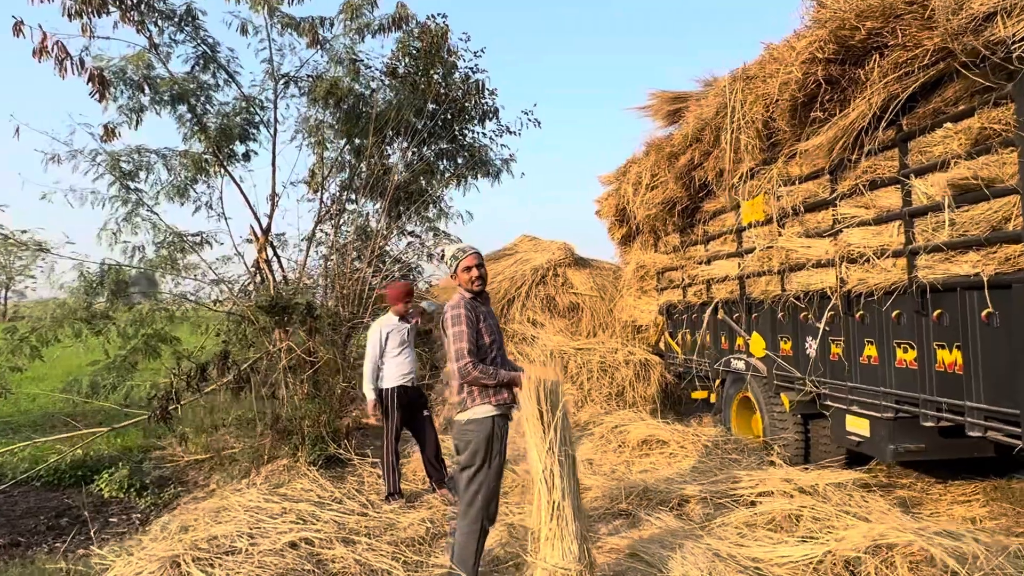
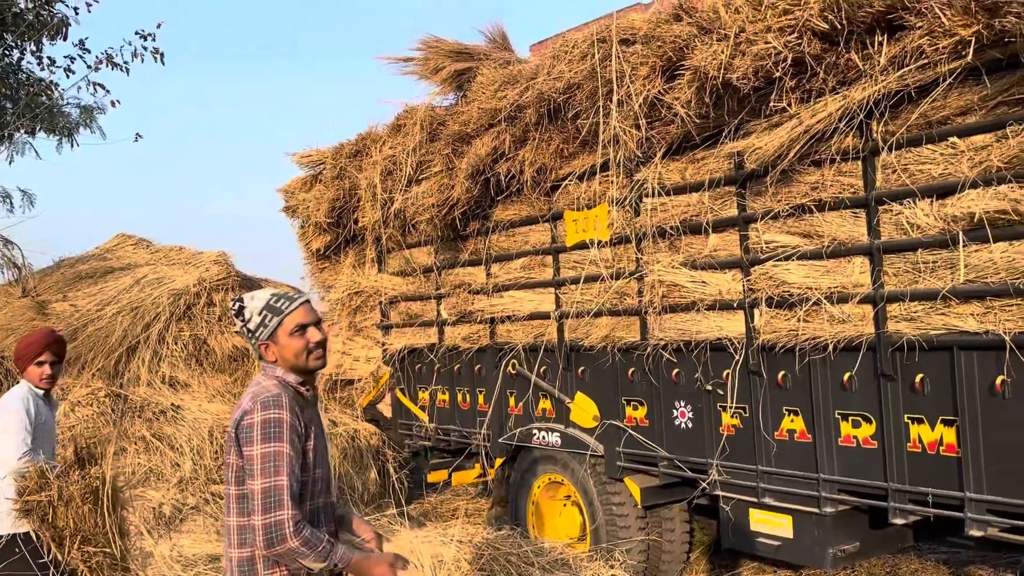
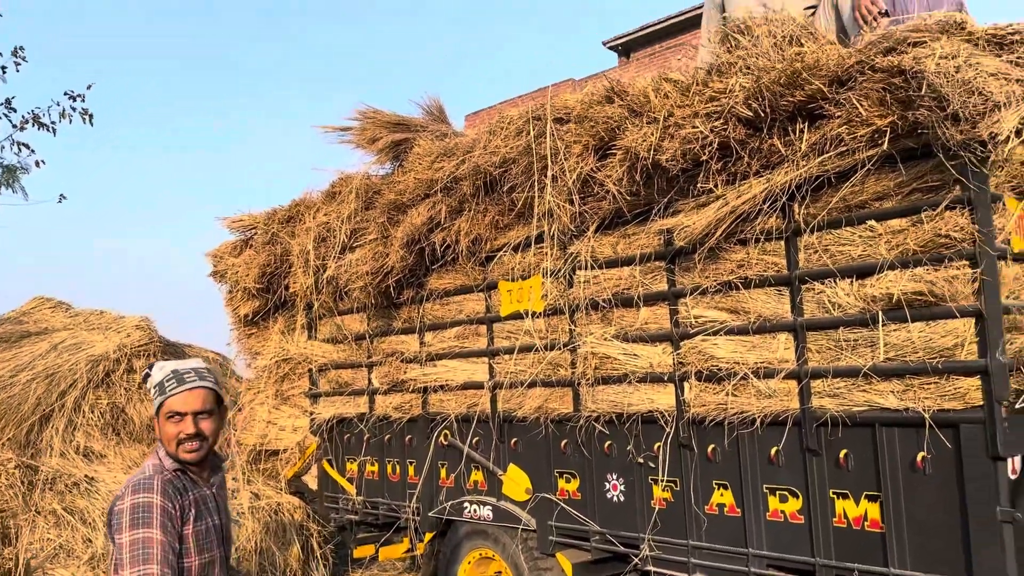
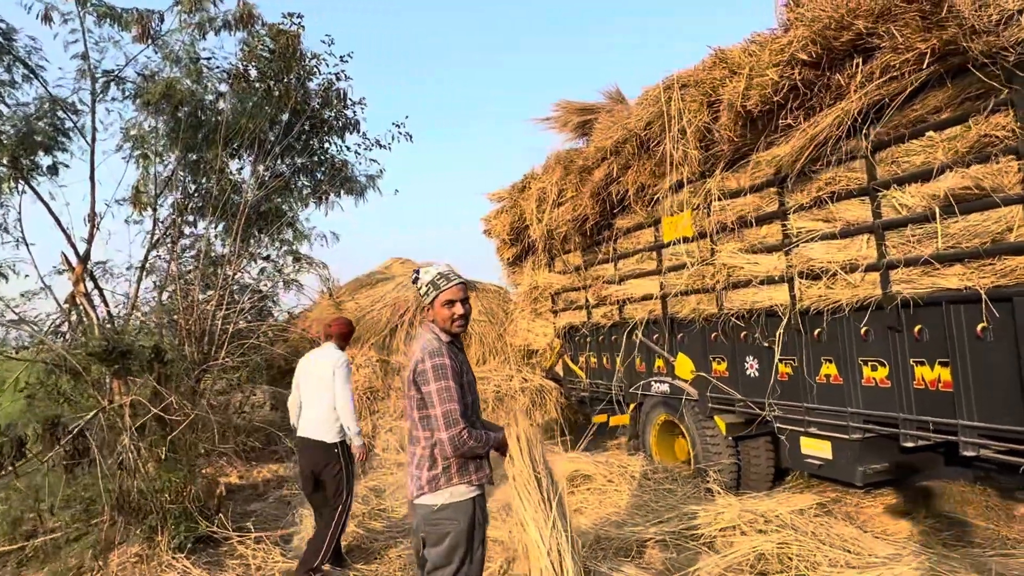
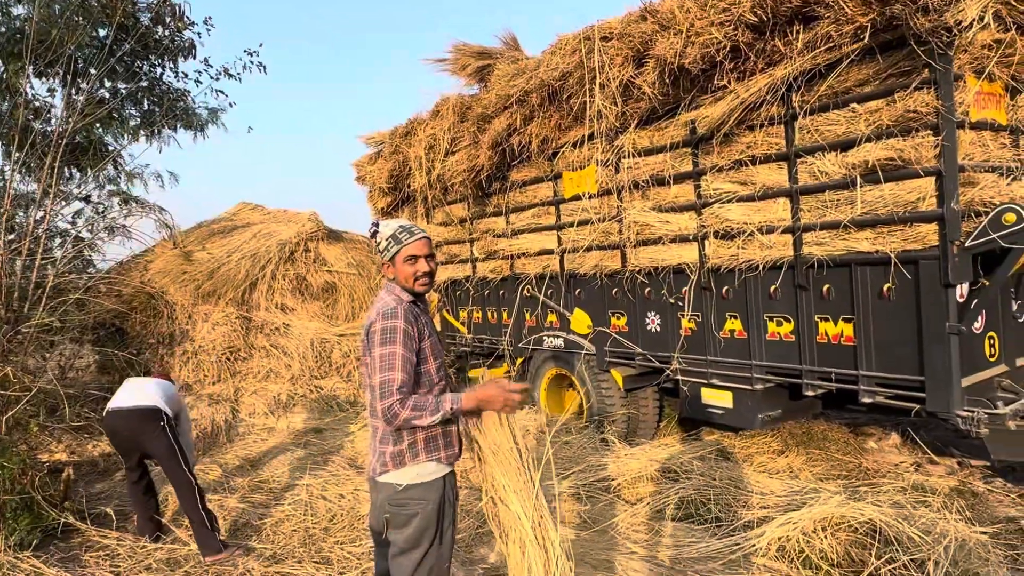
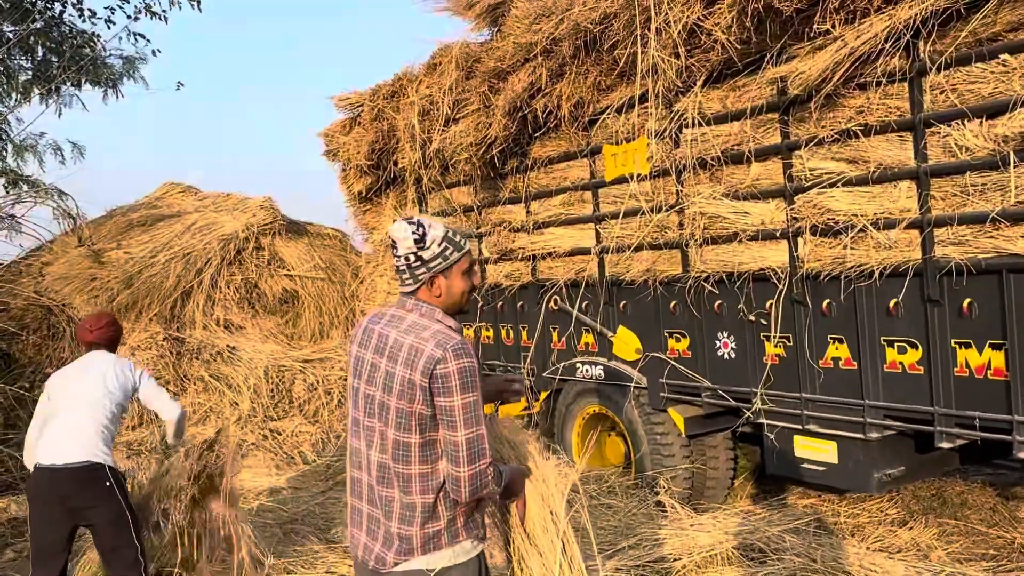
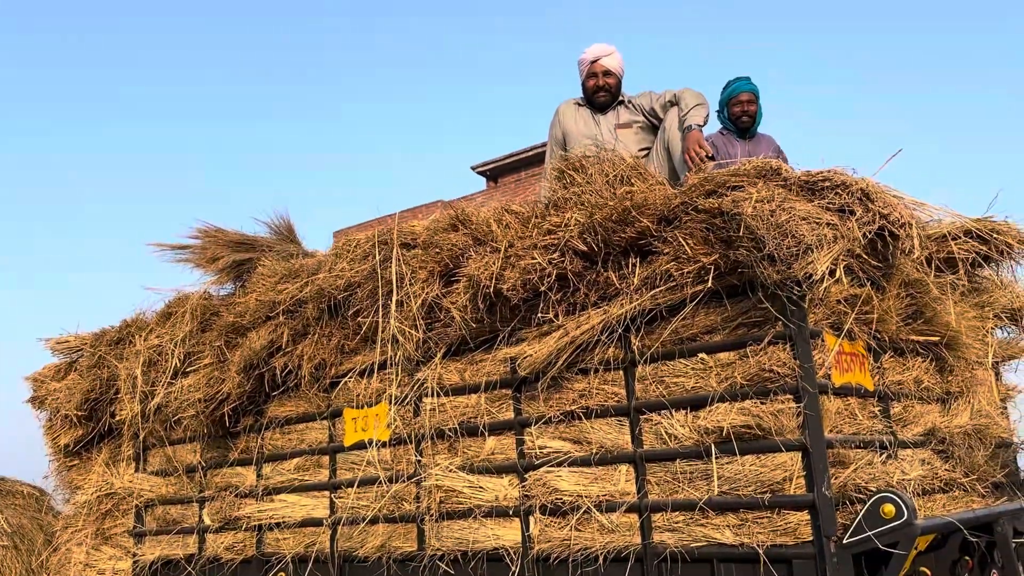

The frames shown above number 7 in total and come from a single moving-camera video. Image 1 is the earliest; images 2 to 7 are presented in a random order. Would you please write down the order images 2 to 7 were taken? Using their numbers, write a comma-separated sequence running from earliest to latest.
4, 5, 6, 2, 3, 7
